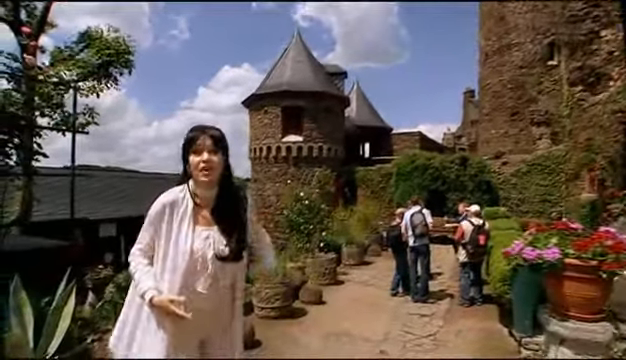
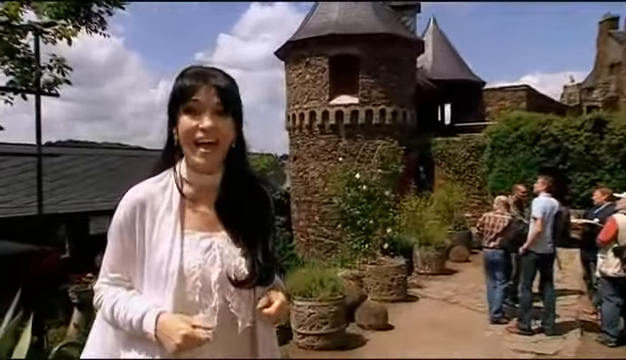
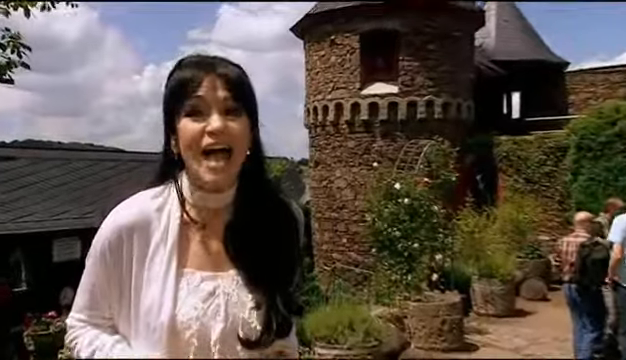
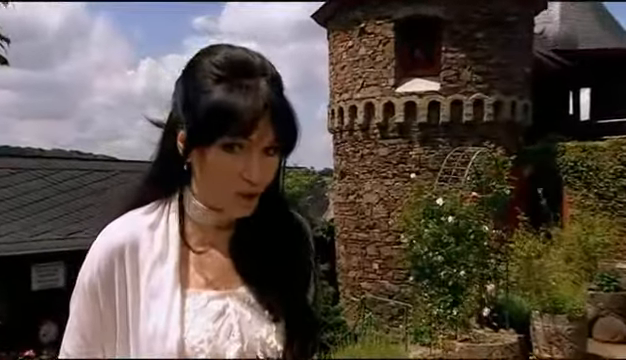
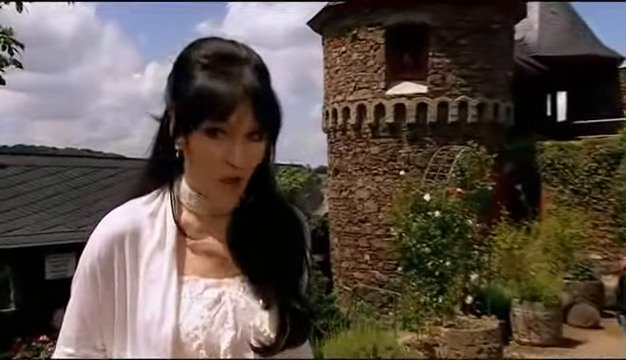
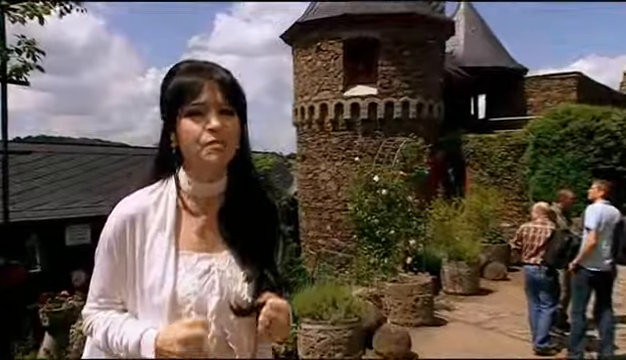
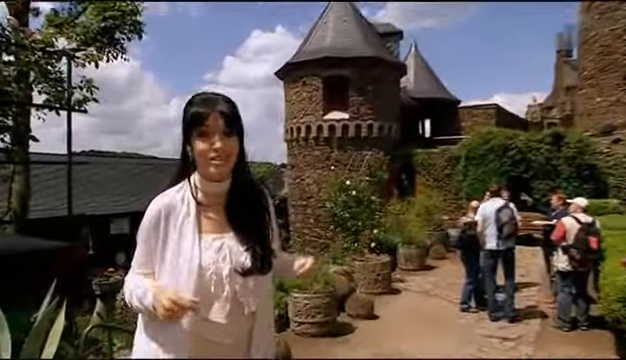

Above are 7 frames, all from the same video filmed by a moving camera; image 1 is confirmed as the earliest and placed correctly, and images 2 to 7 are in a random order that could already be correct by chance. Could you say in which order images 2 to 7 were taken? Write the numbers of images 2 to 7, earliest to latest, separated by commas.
7, 2, 6, 3, 5, 4
